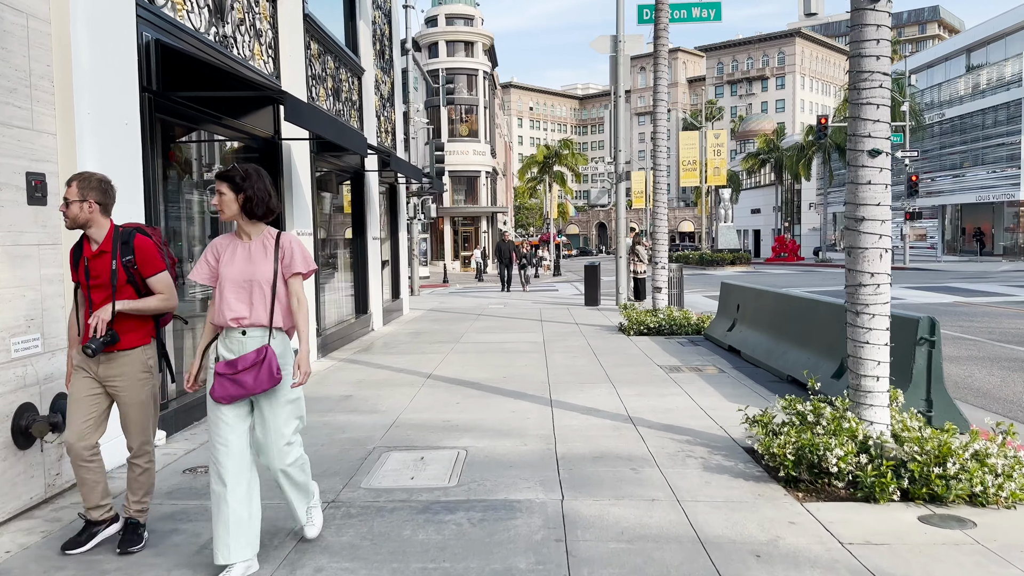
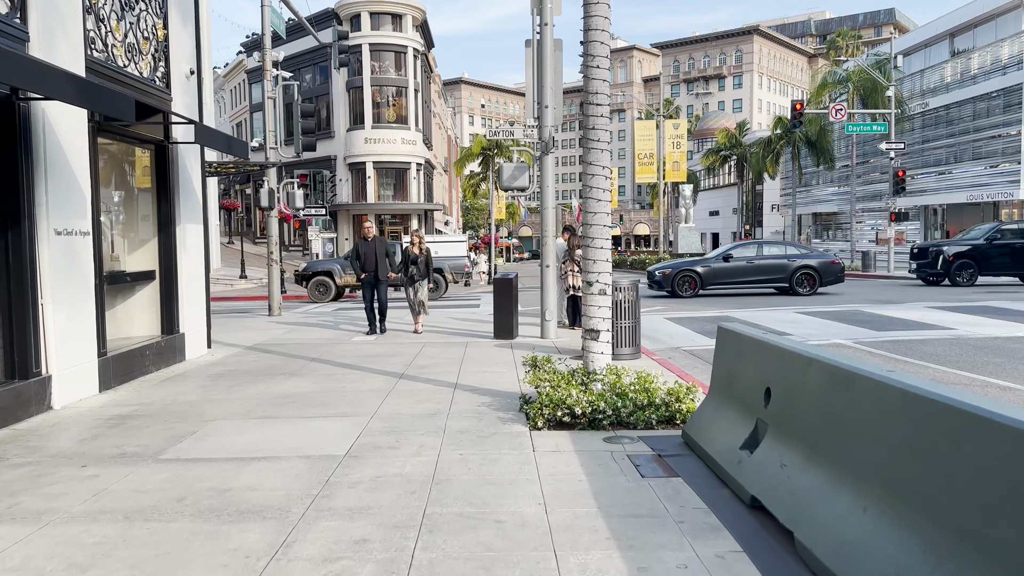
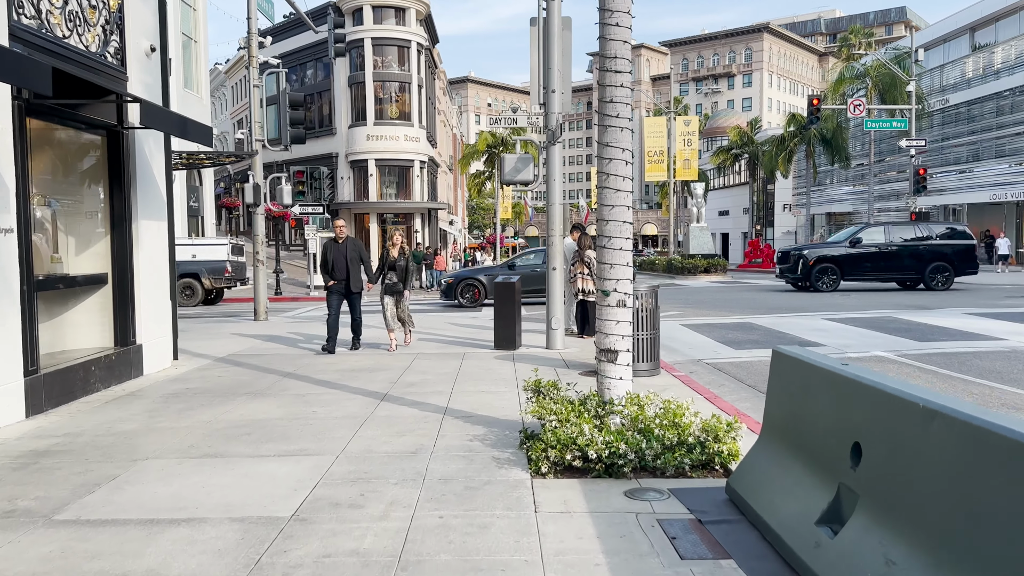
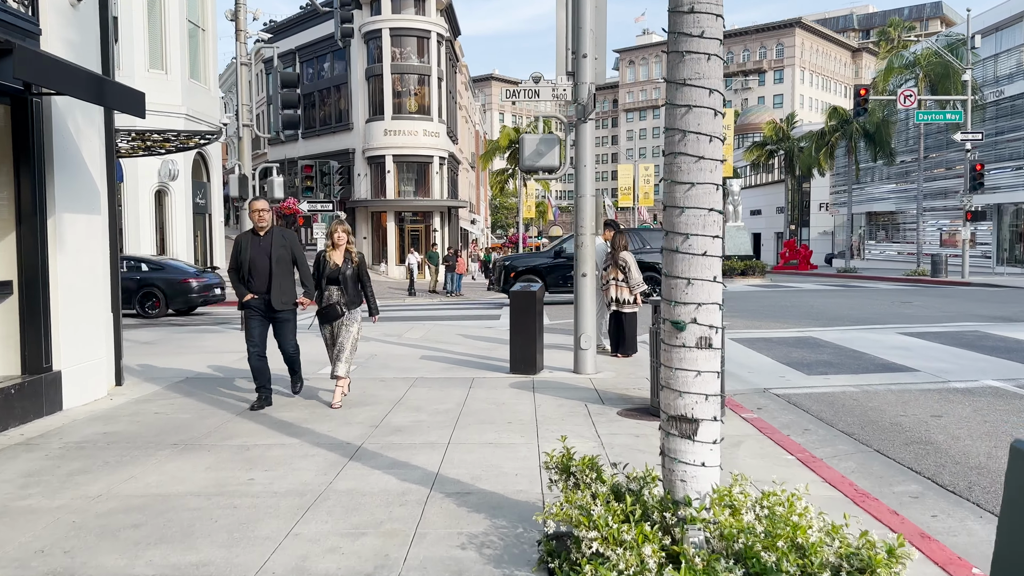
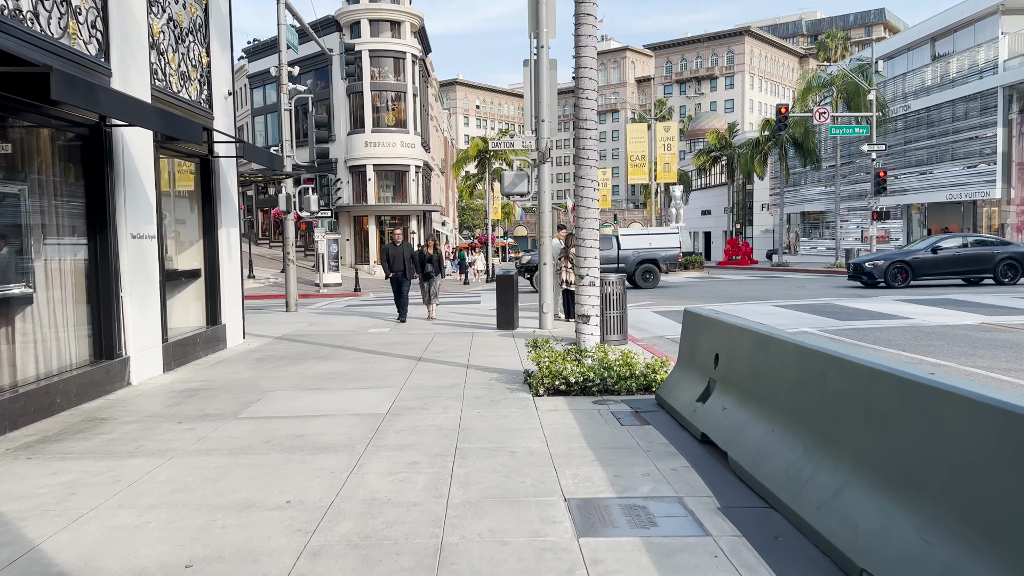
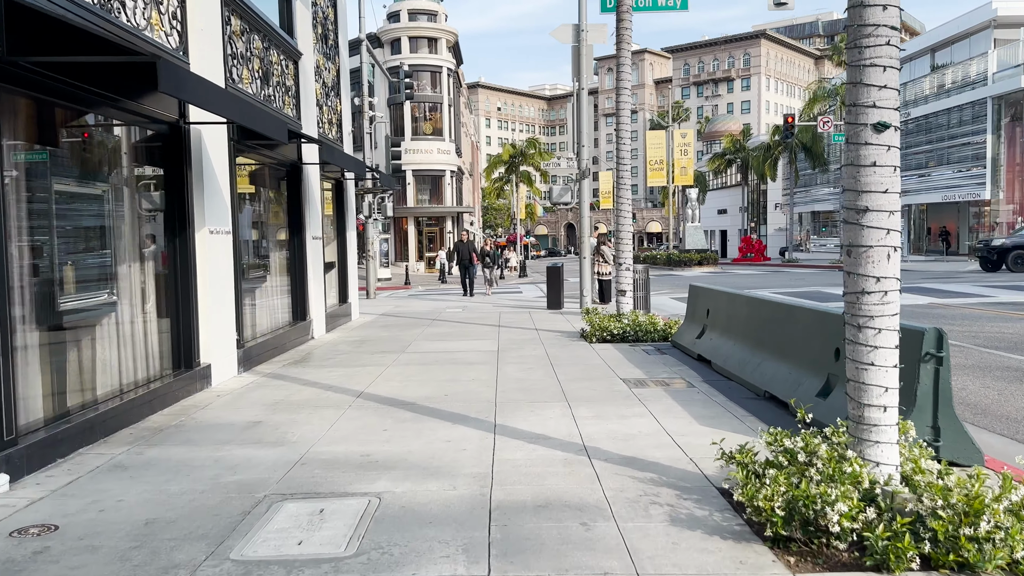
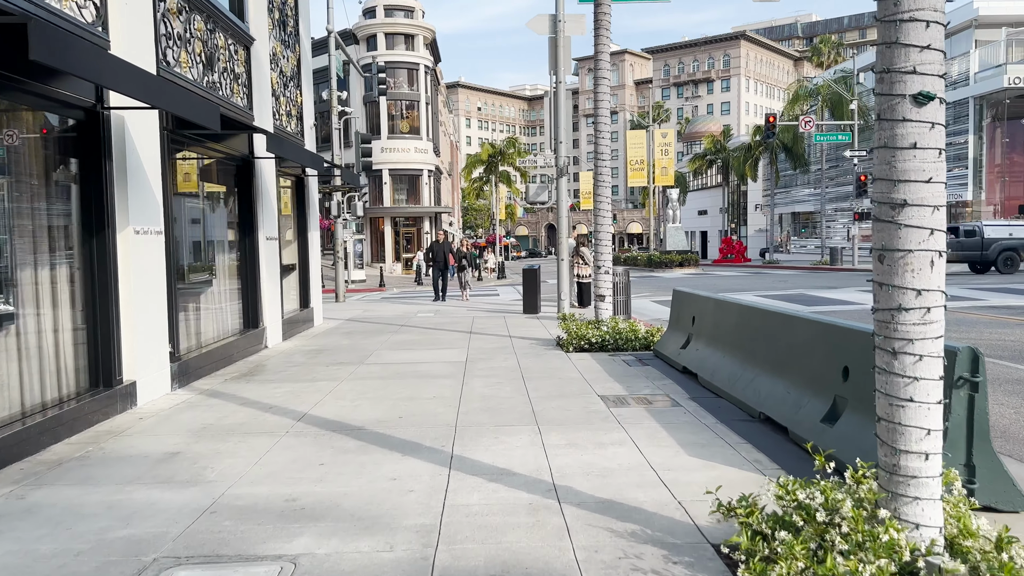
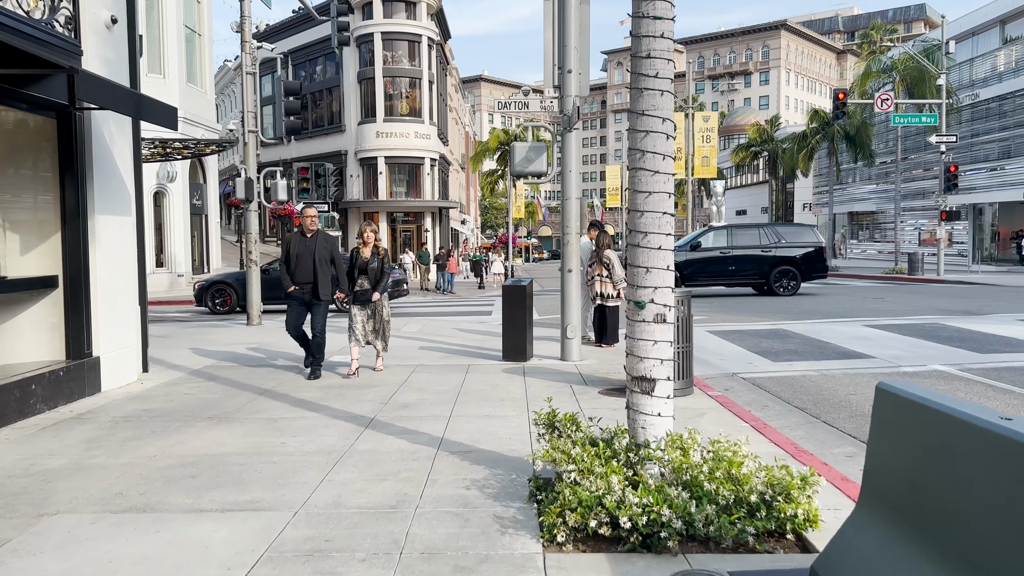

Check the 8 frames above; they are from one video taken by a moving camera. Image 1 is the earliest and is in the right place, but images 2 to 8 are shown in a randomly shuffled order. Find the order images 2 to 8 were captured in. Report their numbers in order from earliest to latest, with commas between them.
6, 7, 5, 2, 3, 8, 4
